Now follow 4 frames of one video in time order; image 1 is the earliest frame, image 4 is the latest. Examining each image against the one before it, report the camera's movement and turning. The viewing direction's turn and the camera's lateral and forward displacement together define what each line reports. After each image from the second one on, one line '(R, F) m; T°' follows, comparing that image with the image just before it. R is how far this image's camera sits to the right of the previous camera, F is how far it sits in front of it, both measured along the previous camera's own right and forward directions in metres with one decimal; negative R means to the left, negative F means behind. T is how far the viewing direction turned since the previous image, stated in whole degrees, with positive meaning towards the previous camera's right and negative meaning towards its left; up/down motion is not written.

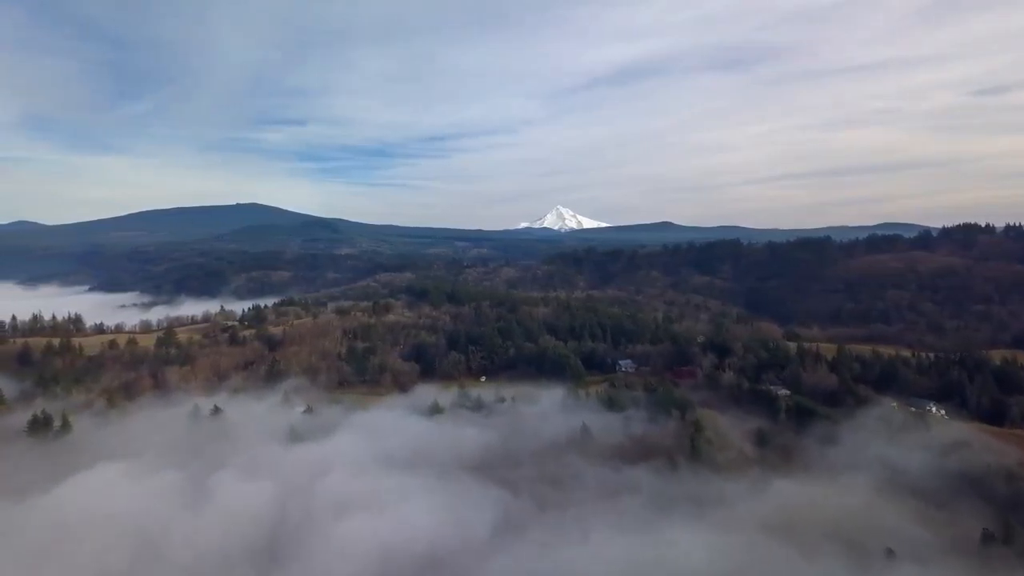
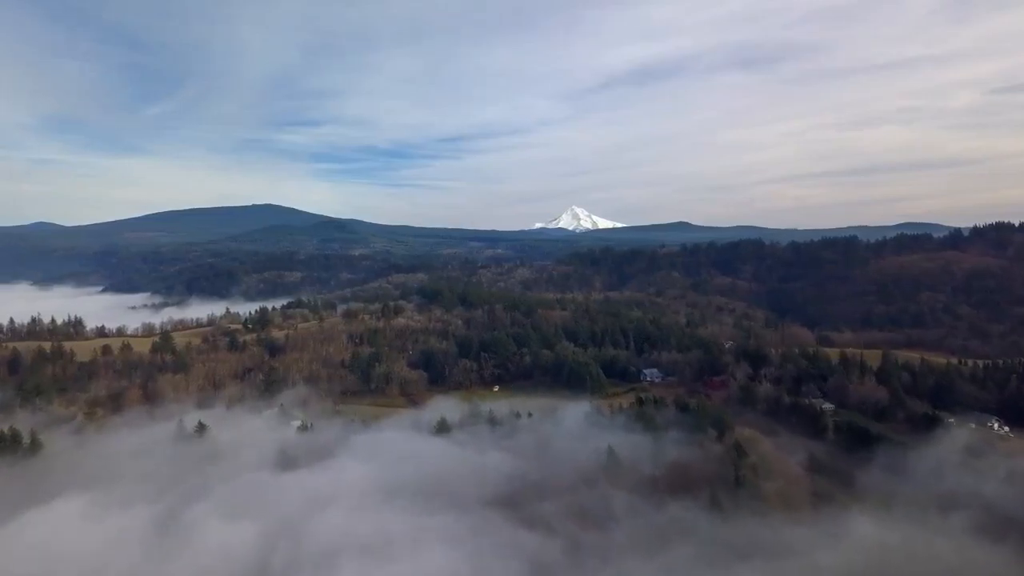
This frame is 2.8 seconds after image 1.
(-0.1, +2.7) m; -1°
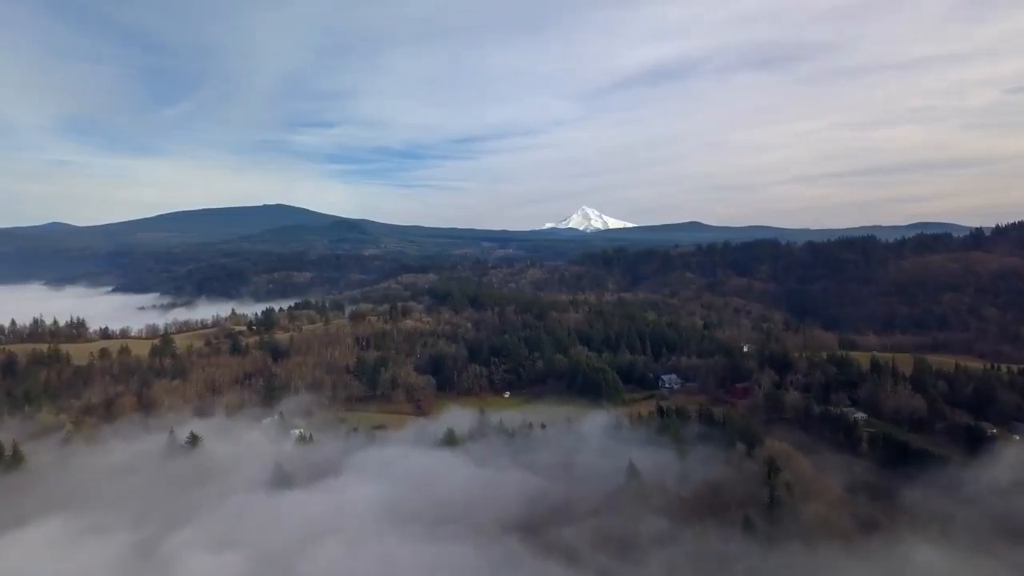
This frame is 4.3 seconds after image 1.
(0.0, +1.7) m; -1°
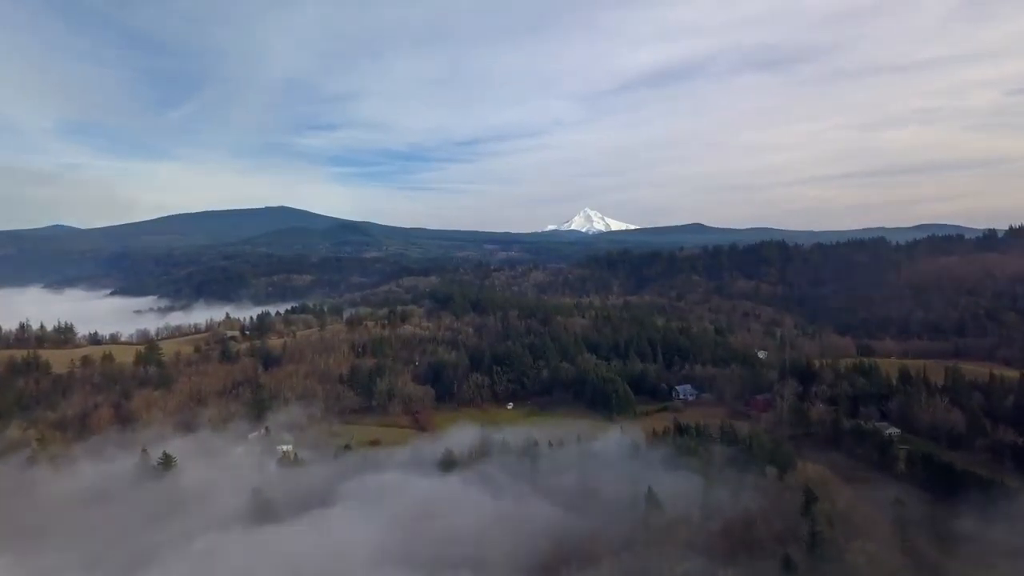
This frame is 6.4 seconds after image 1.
(-0.1, +2.0) m; 0°
